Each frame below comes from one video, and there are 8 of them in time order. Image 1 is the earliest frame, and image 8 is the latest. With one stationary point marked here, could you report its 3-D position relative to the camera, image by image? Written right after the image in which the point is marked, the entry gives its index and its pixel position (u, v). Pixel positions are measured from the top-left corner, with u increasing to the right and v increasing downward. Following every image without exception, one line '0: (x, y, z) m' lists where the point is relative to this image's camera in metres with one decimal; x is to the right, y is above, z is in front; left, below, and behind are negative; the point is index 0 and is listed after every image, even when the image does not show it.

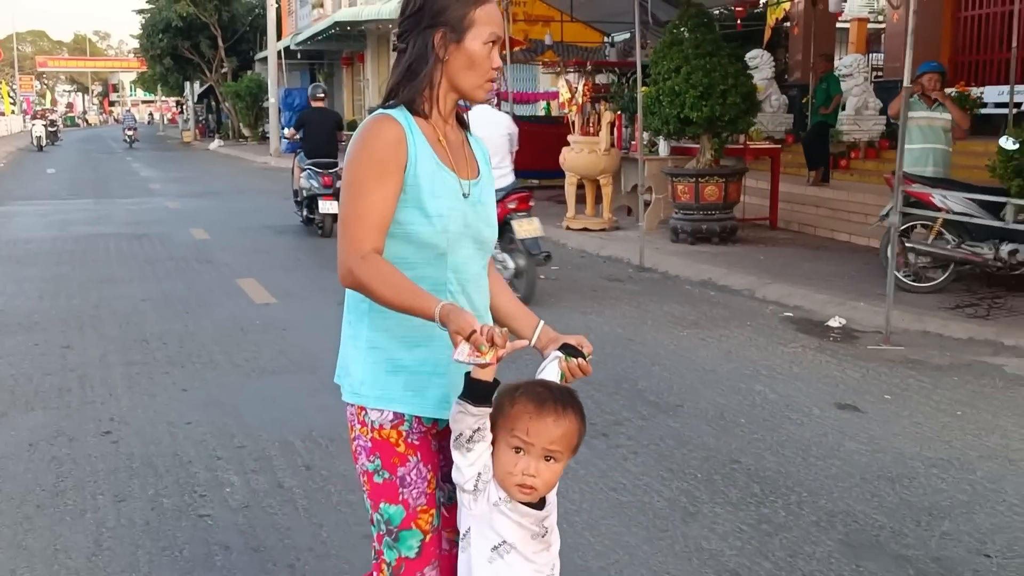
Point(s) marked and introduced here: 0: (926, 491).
0: (+1.6, -0.8, +3.8) m
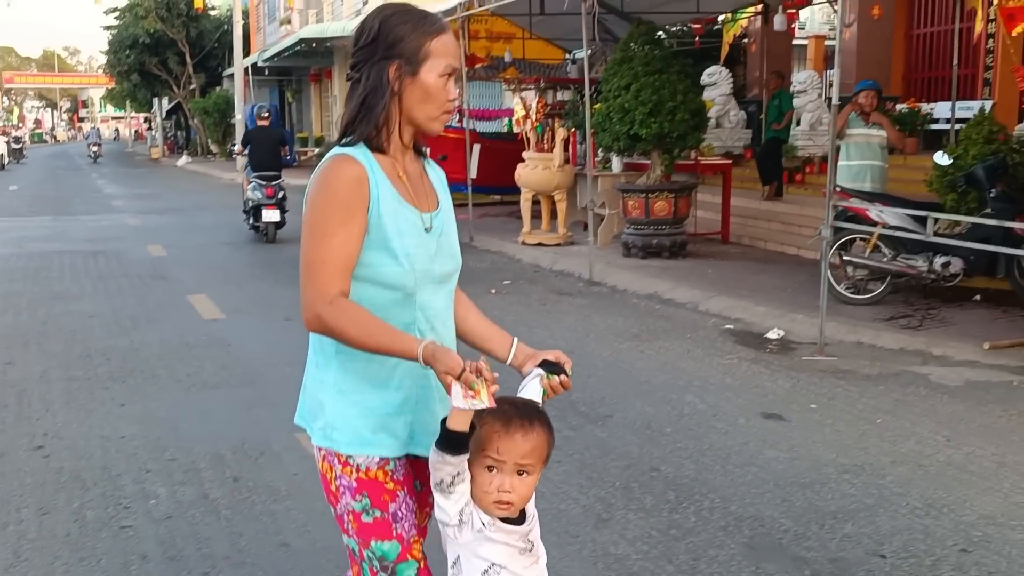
0: (+1.3, -0.8, +3.9) m
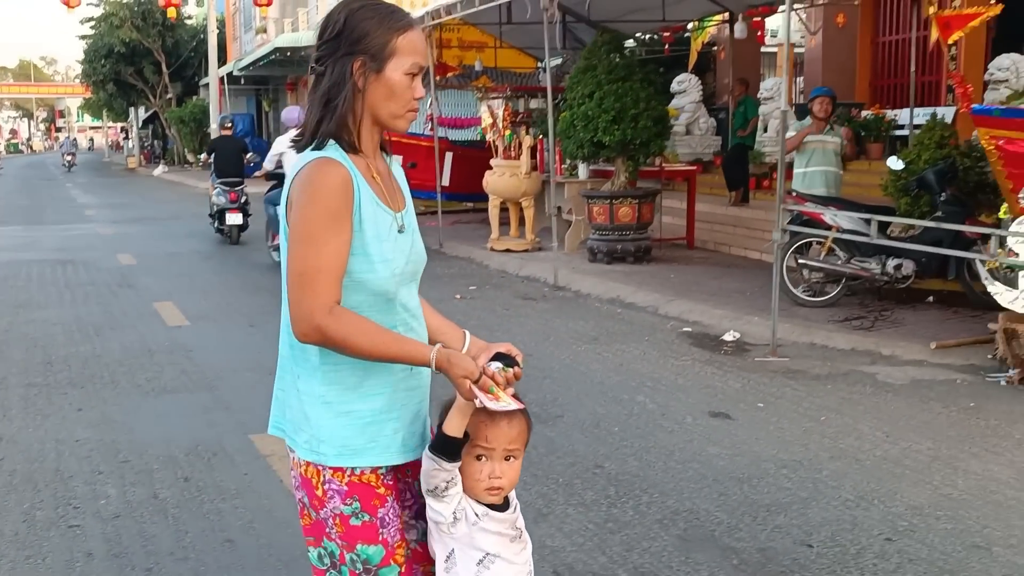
0: (+1.1, -0.8, +4.0) m
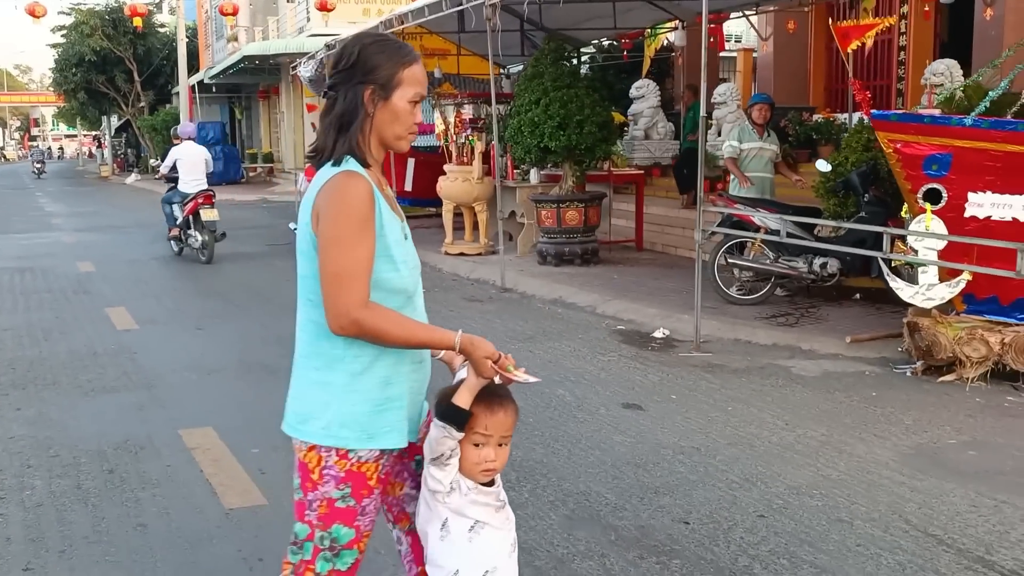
0: (+0.7, -0.8, +4.3) m
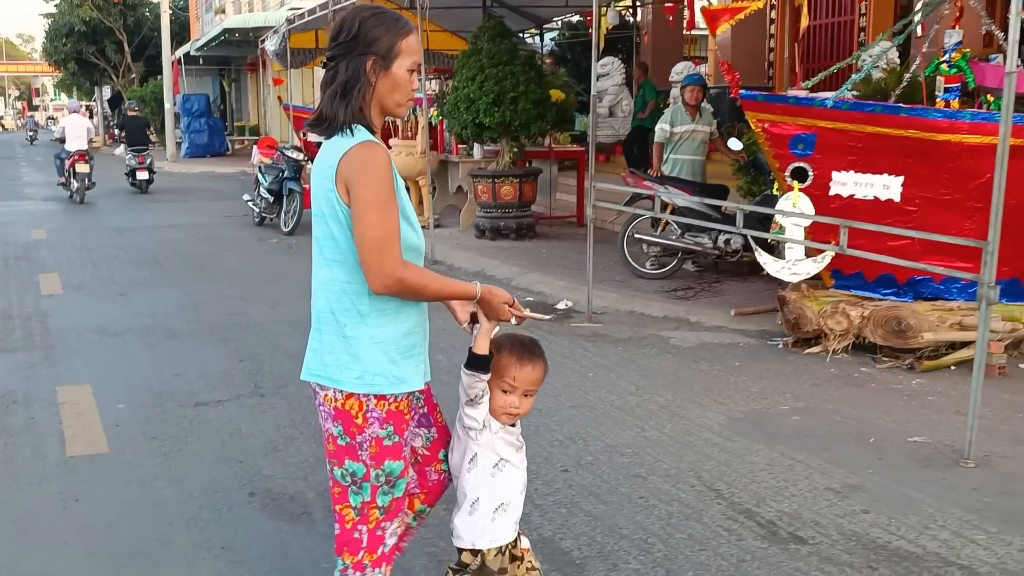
0: (-0.1, -0.7, +4.5) m
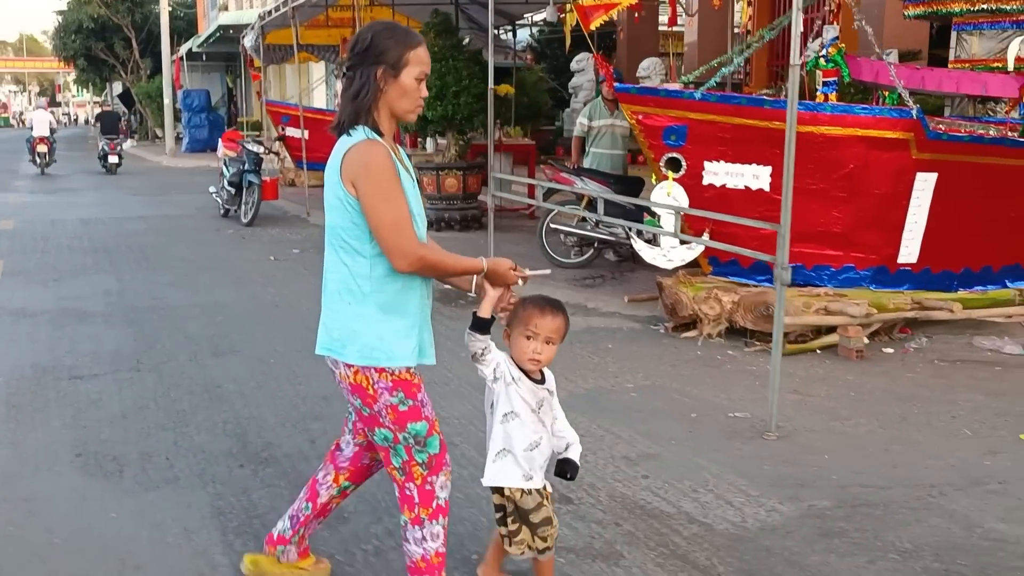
0: (-0.8, -0.6, +4.8) m
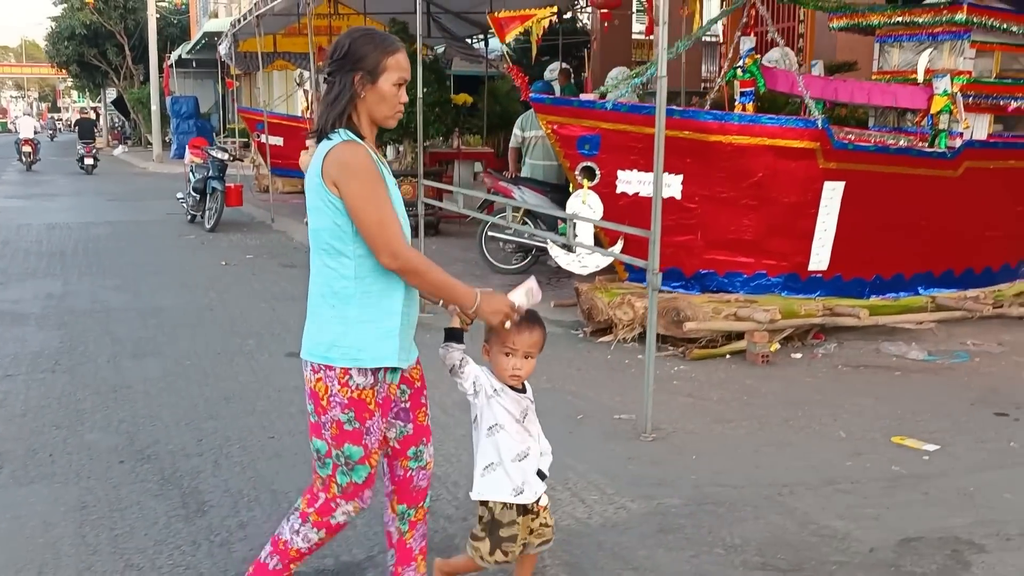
0: (-1.4, -0.6, +4.9) m
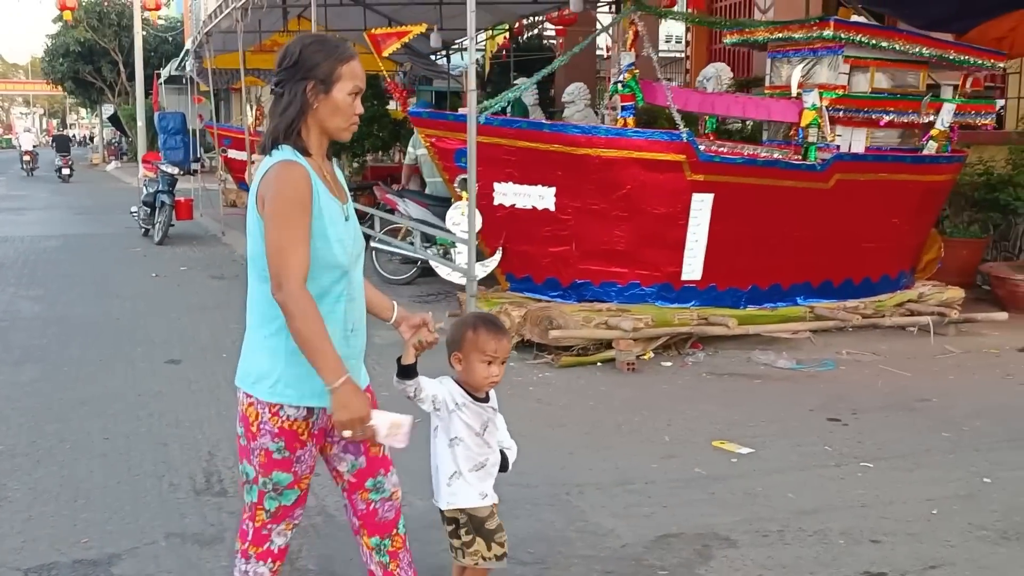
0: (-2.2, -0.6, +5.1) m
